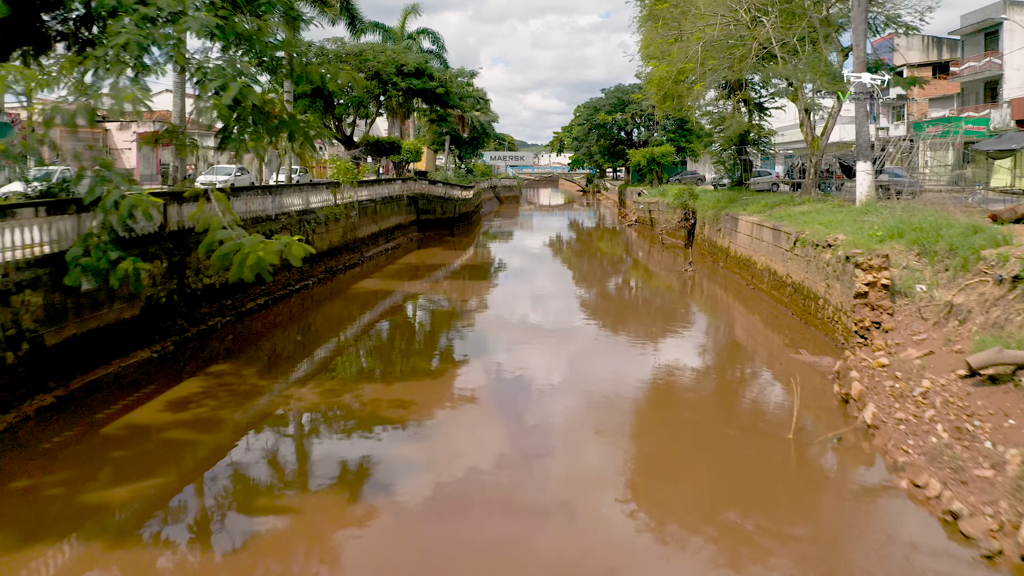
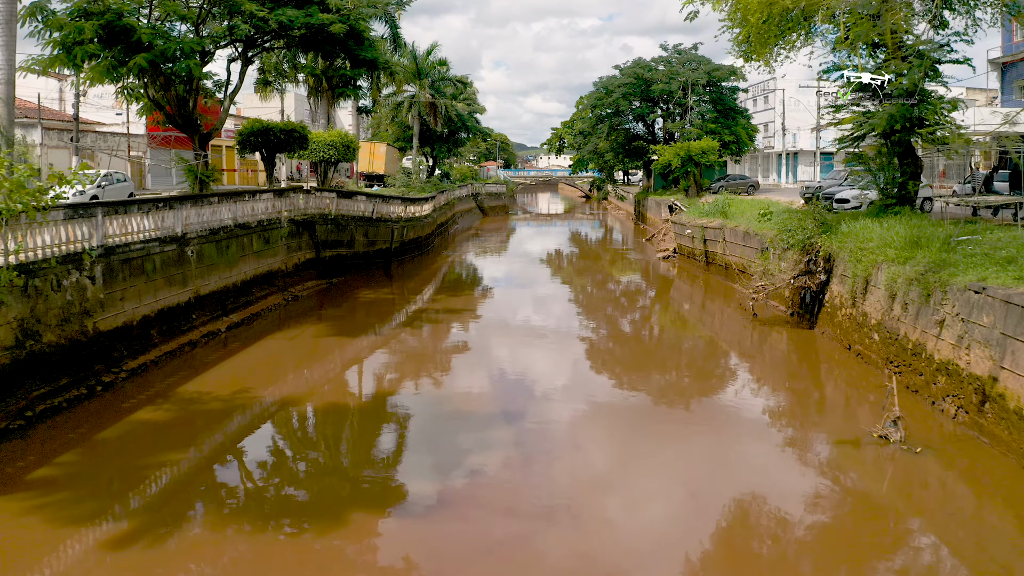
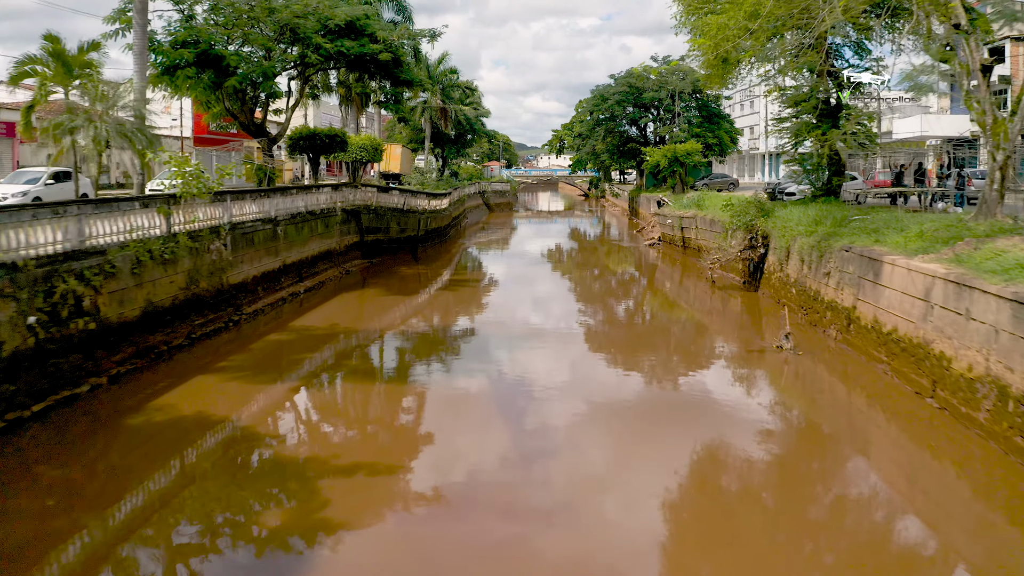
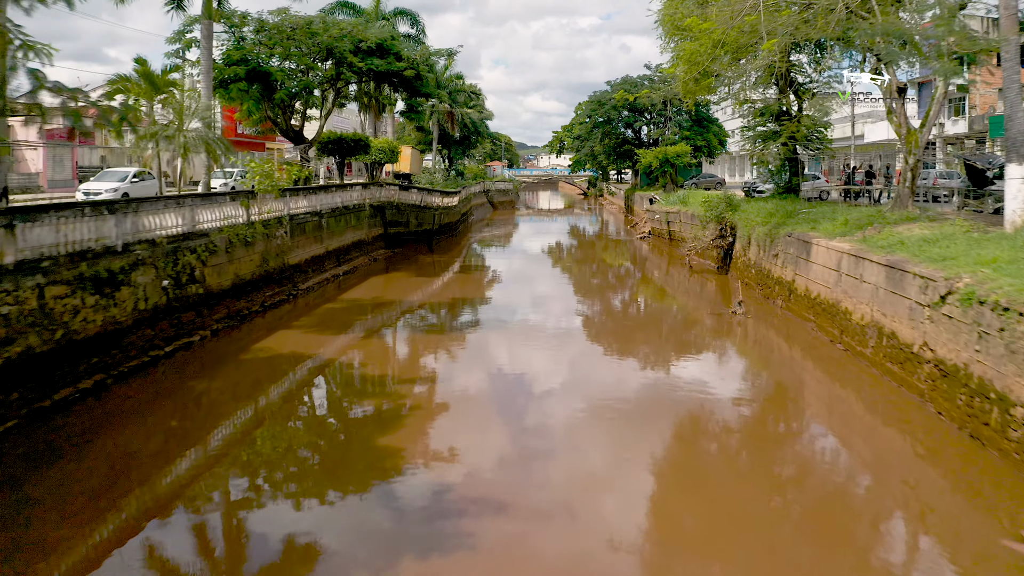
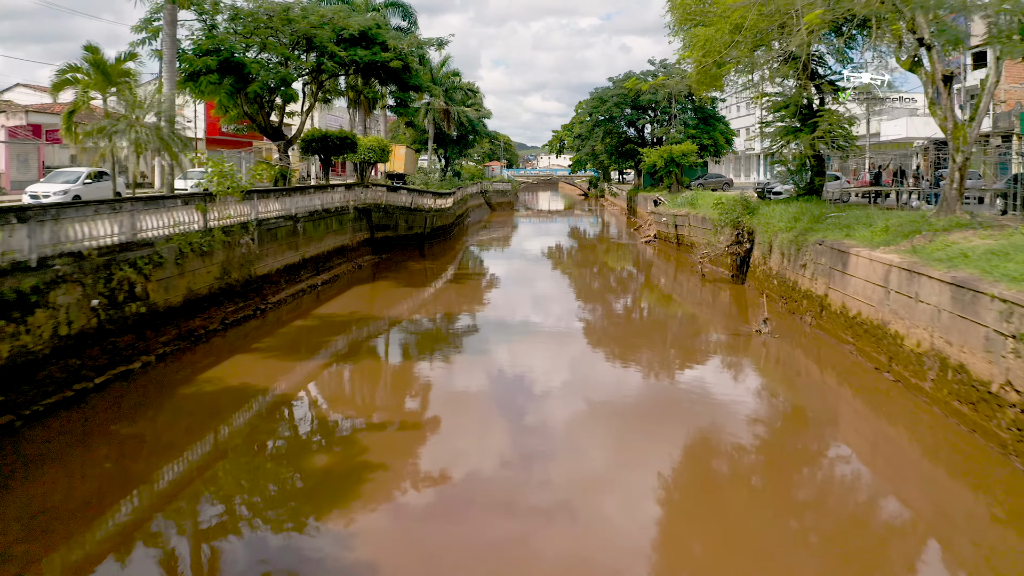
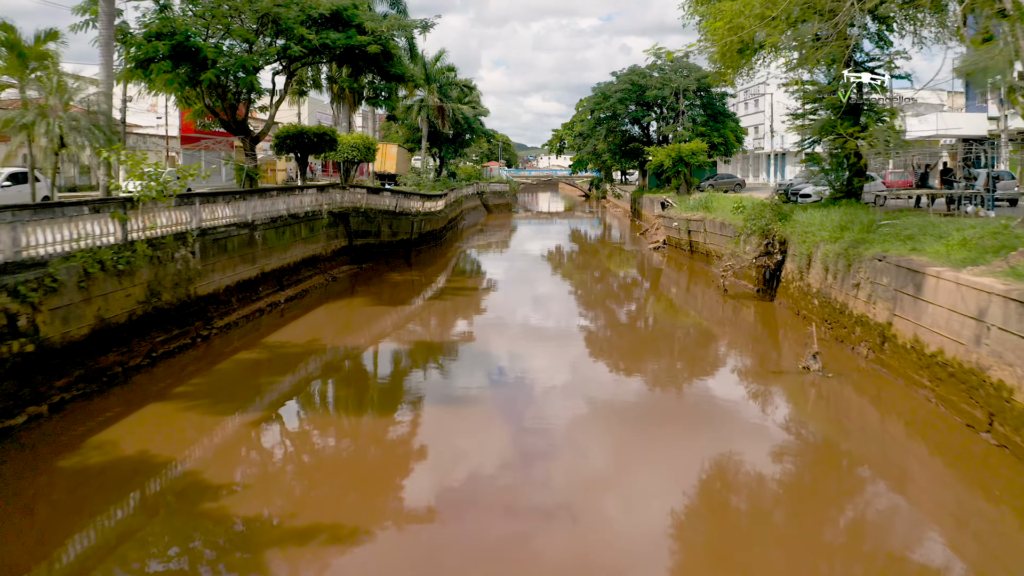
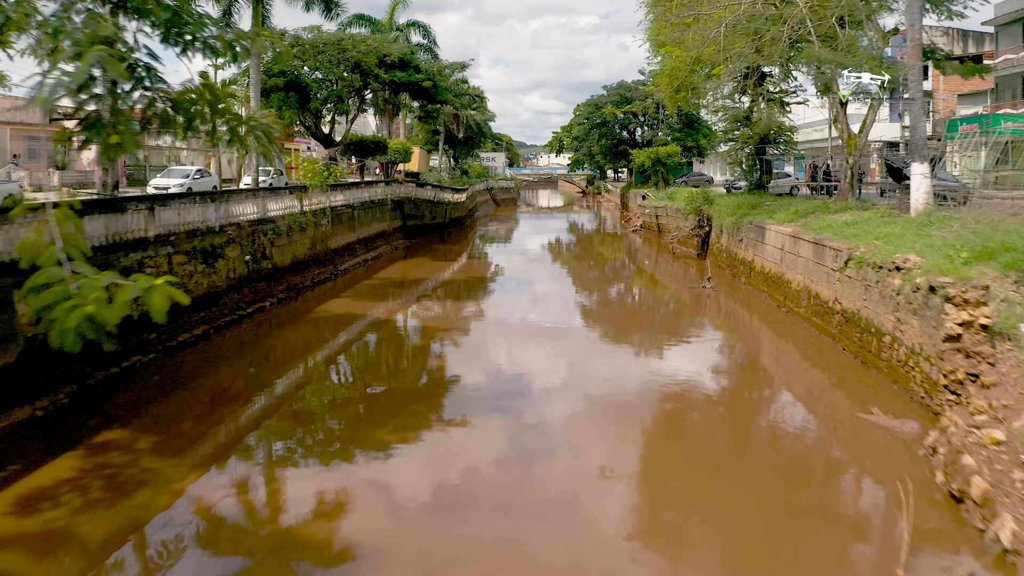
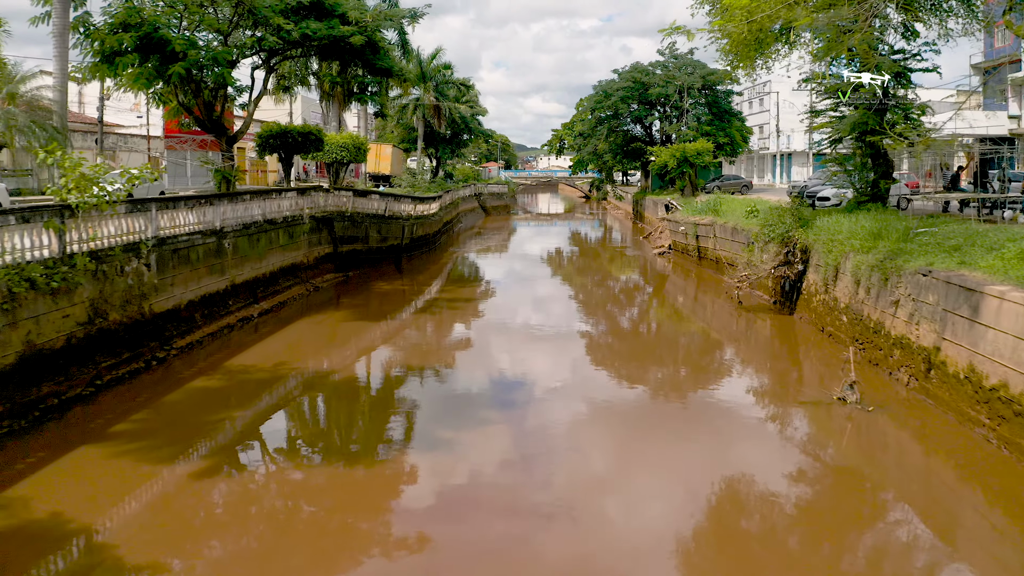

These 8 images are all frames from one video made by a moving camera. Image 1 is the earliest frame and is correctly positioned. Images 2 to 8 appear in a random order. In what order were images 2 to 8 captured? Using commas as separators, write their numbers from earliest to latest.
7, 4, 5, 3, 6, 8, 2
